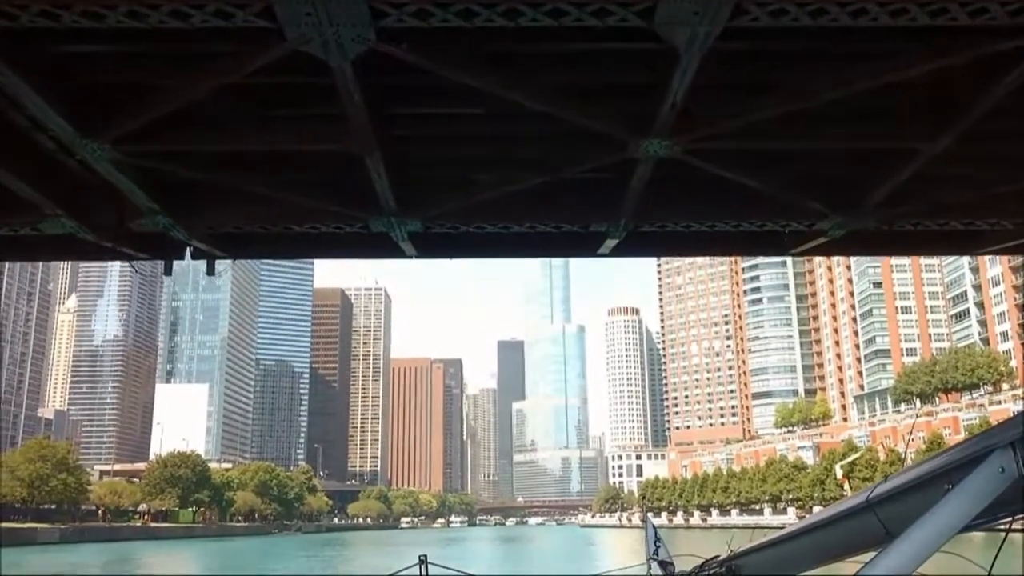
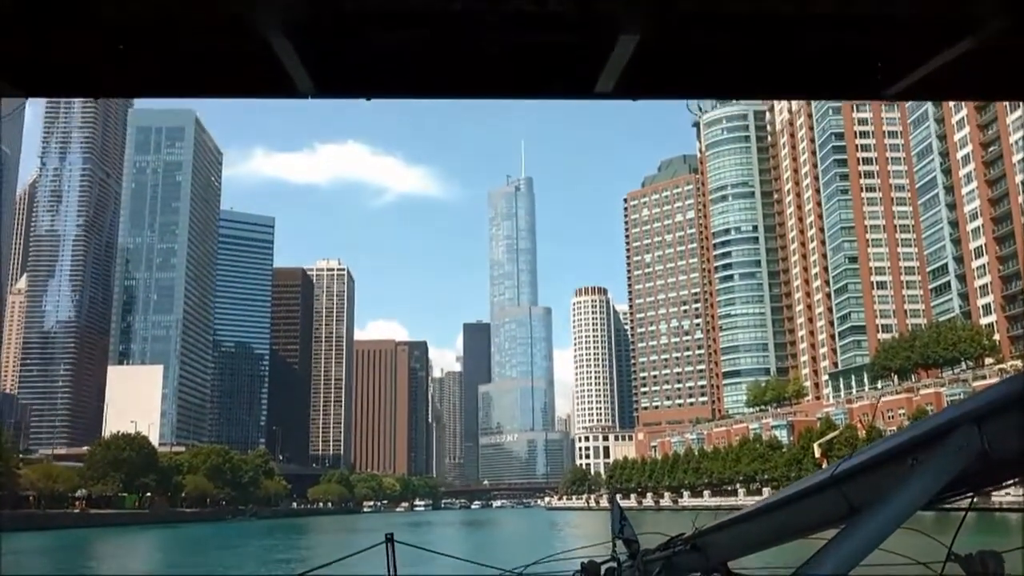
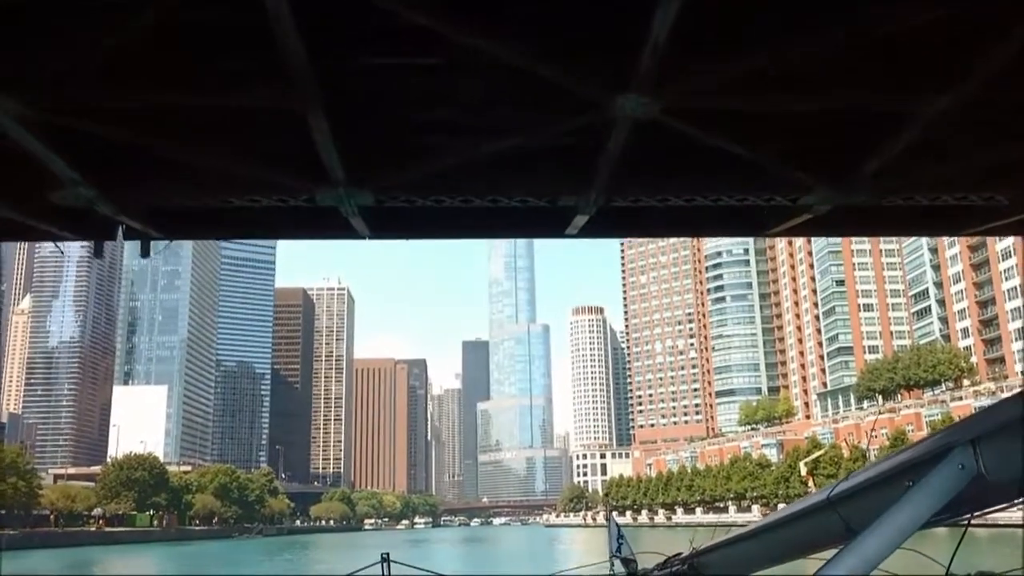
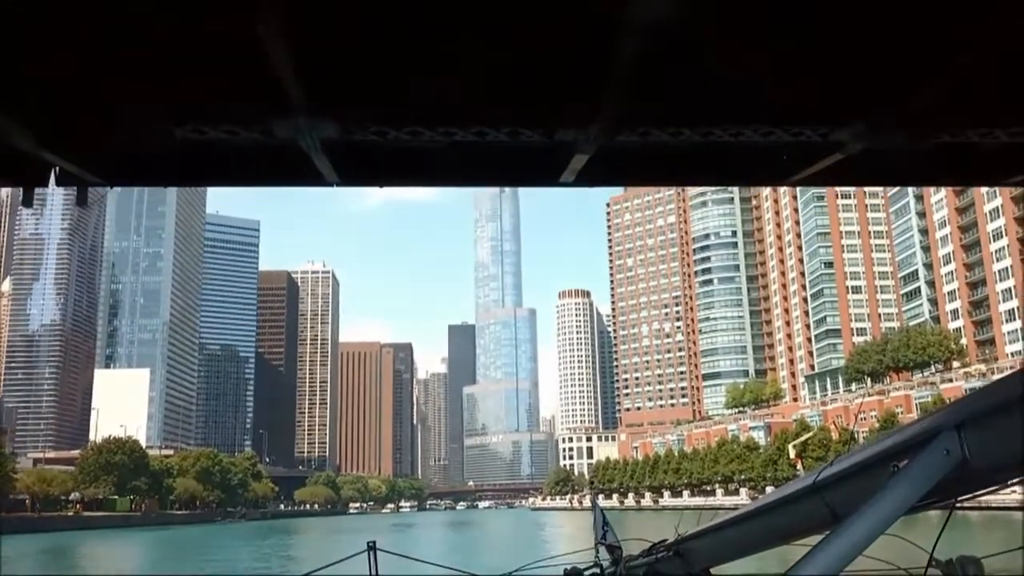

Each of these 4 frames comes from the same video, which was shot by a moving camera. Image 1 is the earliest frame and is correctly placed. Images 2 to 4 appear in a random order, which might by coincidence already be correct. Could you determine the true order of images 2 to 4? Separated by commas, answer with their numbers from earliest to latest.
3, 4, 2
